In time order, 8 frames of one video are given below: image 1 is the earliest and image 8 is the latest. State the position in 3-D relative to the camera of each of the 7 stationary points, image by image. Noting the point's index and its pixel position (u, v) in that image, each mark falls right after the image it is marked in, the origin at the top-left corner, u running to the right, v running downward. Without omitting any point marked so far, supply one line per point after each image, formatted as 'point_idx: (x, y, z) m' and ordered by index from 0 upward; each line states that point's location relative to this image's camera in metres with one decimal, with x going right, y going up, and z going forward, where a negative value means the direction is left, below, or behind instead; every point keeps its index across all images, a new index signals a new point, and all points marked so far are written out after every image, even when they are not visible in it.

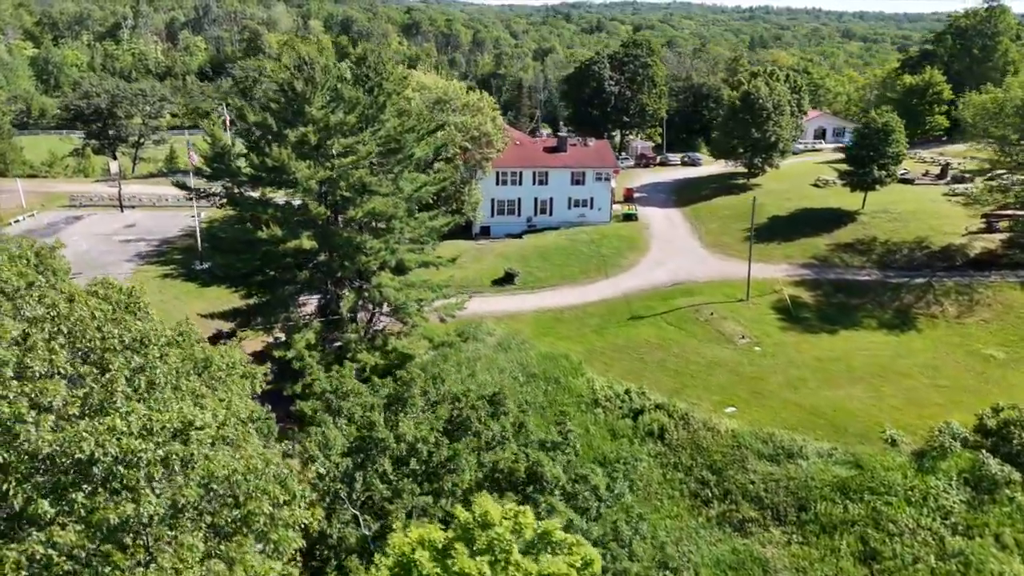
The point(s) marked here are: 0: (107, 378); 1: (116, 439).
0: (-5.6, -1.3, +10.5) m
1: (-4.9, -1.9, +9.3) m
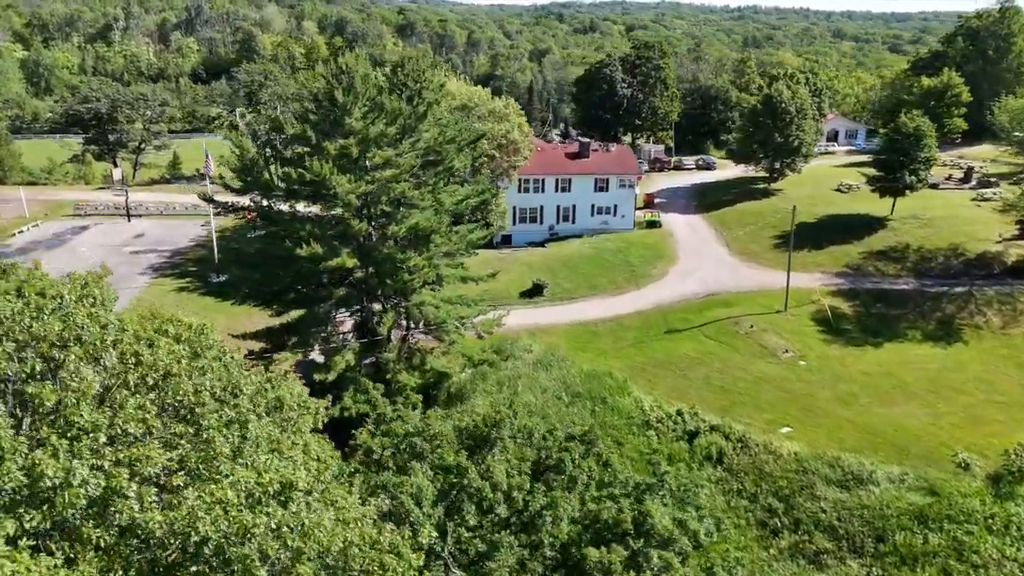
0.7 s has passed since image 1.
0: (-3.8, -1.9, +9.3) m
1: (-3.1, -2.5, +8.2) m
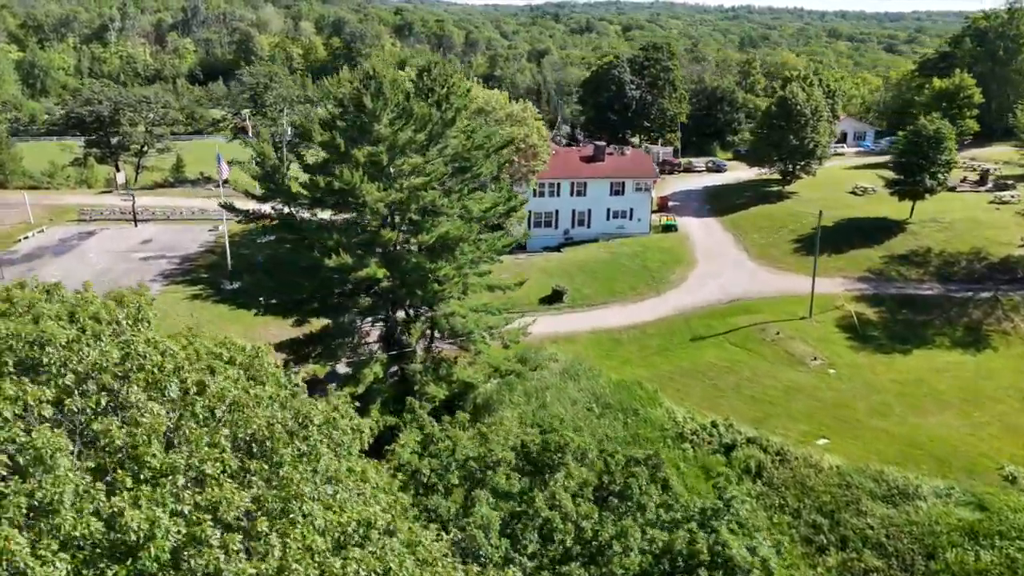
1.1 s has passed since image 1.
0: (-2.7, -2.2, +8.7) m
1: (-2.0, -2.8, +7.7) m
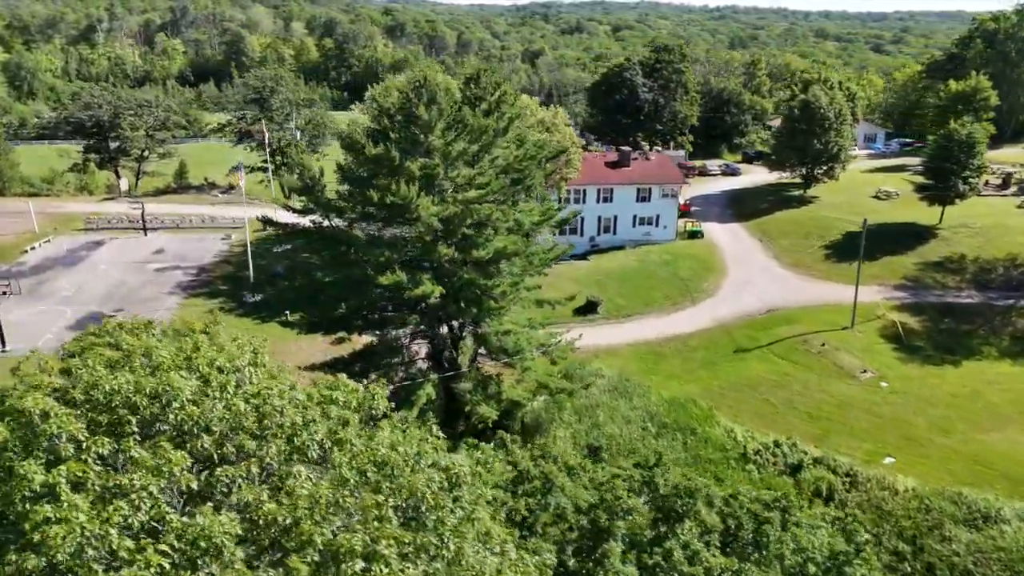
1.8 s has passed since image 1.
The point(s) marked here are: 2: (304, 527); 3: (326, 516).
0: (-0.7, -2.7, +7.8) m
1: (+0.1, -3.3, +6.7) m
2: (-2.0, -2.3, +7.1) m
3: (-1.9, -2.2, +7.4) m
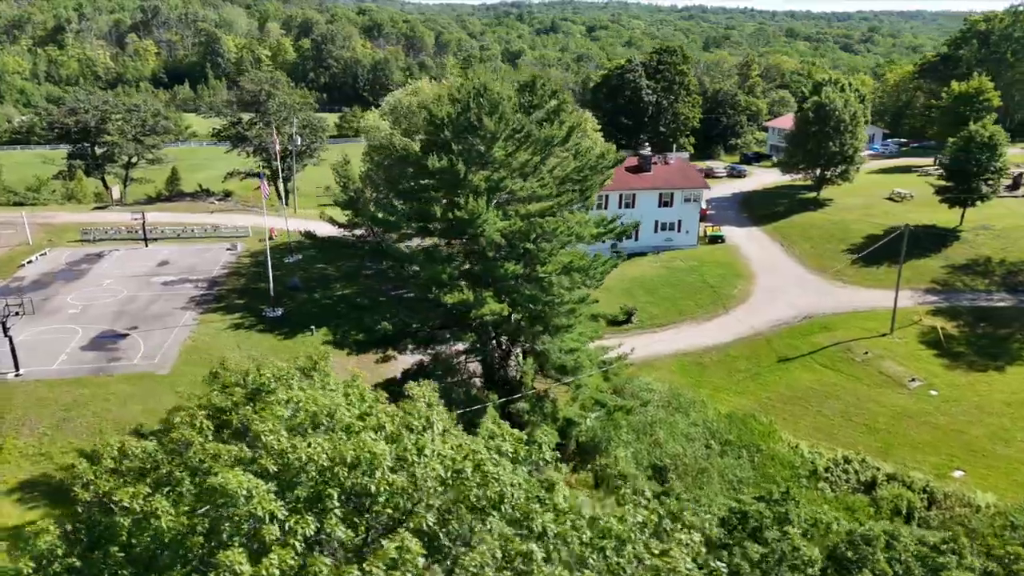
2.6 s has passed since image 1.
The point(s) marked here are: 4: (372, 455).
0: (+1.8, -3.2, +6.9) m
1: (+2.6, -3.8, +5.8) m
2: (+0.5, -2.8, +6.1) m
3: (+0.6, -2.7, +6.5) m
4: (-1.4, -1.7, +7.6) m
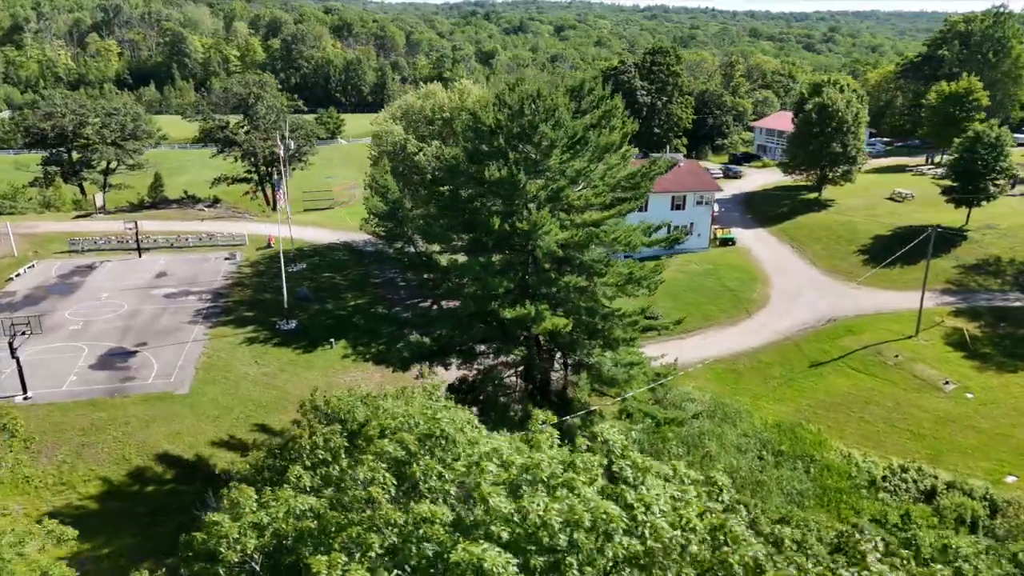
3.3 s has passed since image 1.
0: (+4.1, -3.5, +6.2) m
1: (+5.0, -4.1, +5.2) m
2: (+2.9, -3.1, +5.4) m
3: (+2.9, -3.1, +5.8) m
4: (+0.9, -2.1, +6.8) m
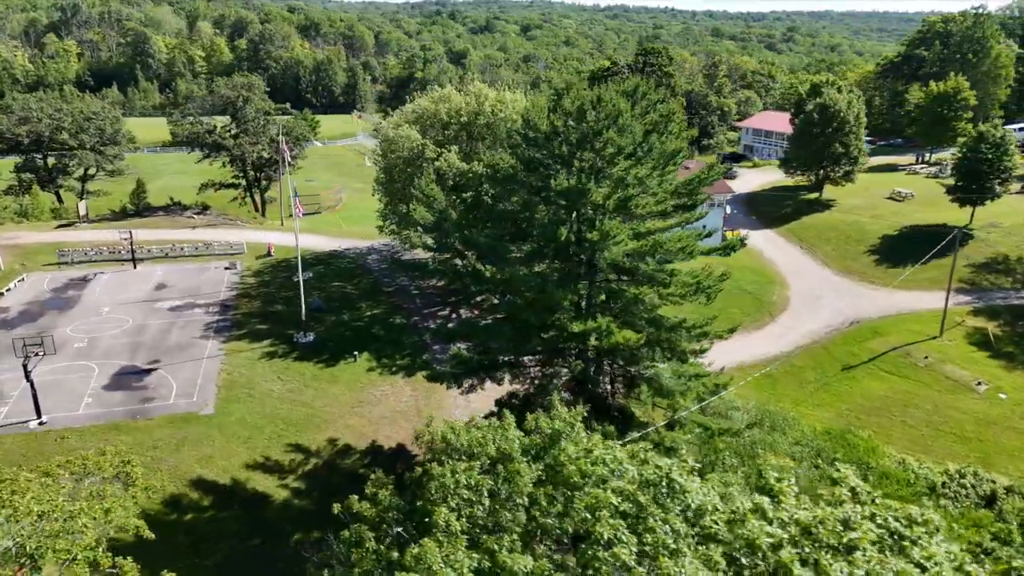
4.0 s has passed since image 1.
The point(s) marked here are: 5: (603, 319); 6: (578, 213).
0: (+6.5, -3.8, +5.8) m
1: (+7.4, -4.4, +4.8) m
2: (+5.3, -3.4, +4.9) m
3: (+5.4, -3.4, +5.3) m
4: (+3.2, -2.4, +6.2) m
5: (+2.4, -0.8, +19.7) m
6: (+1.6, +1.9, +19.3) m
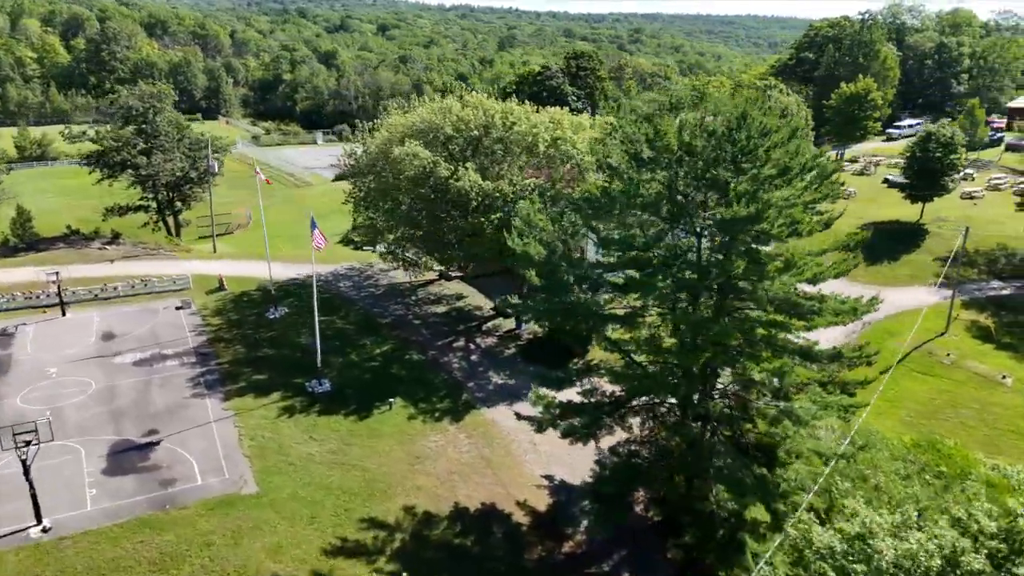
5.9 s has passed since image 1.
0: (+13.1, -4.3, +5.3) m
1: (+14.2, -4.8, +4.5) m
2: (+12.0, -4.0, +4.2) m
3: (+12.0, -3.9, +4.6) m
4: (+9.7, -3.1, +5.1) m
5: (+6.2, -1.6, +18.2) m
6: (+5.3, +1.1, +17.6) m
